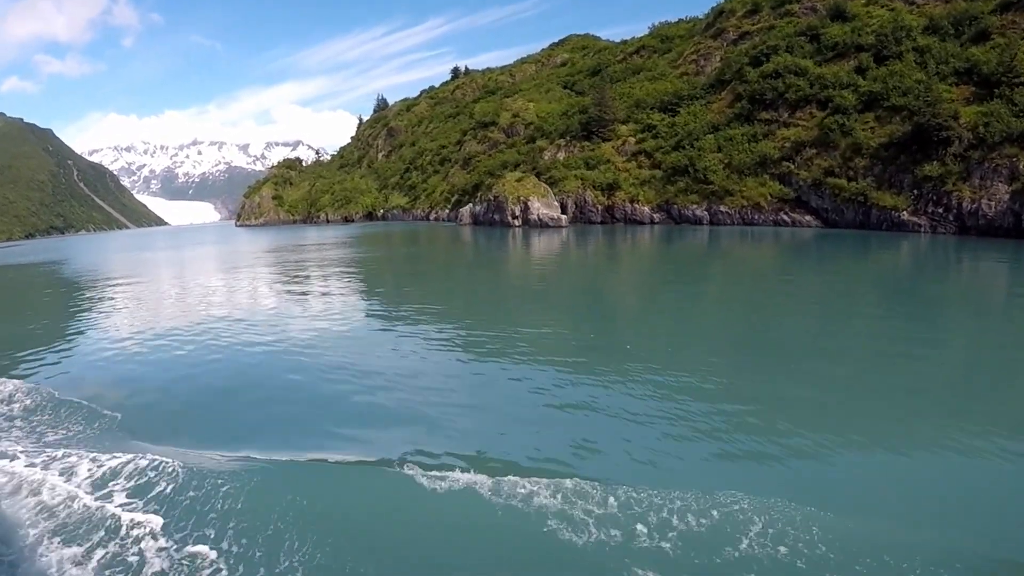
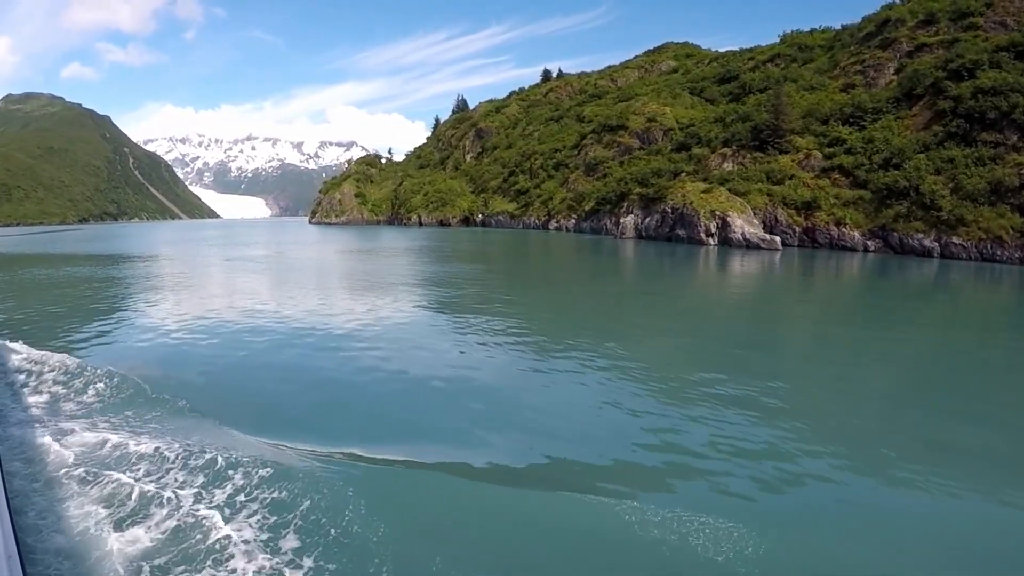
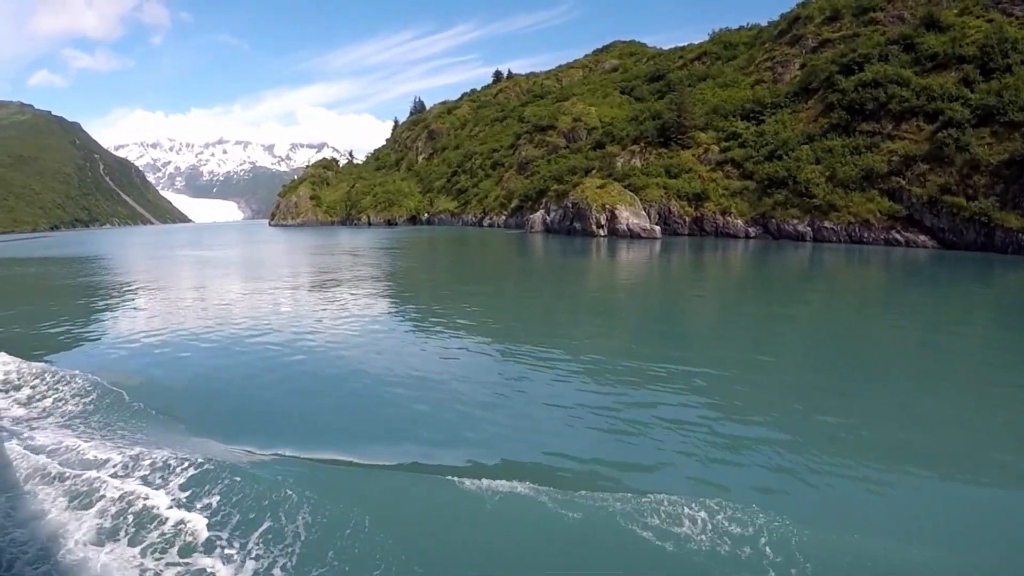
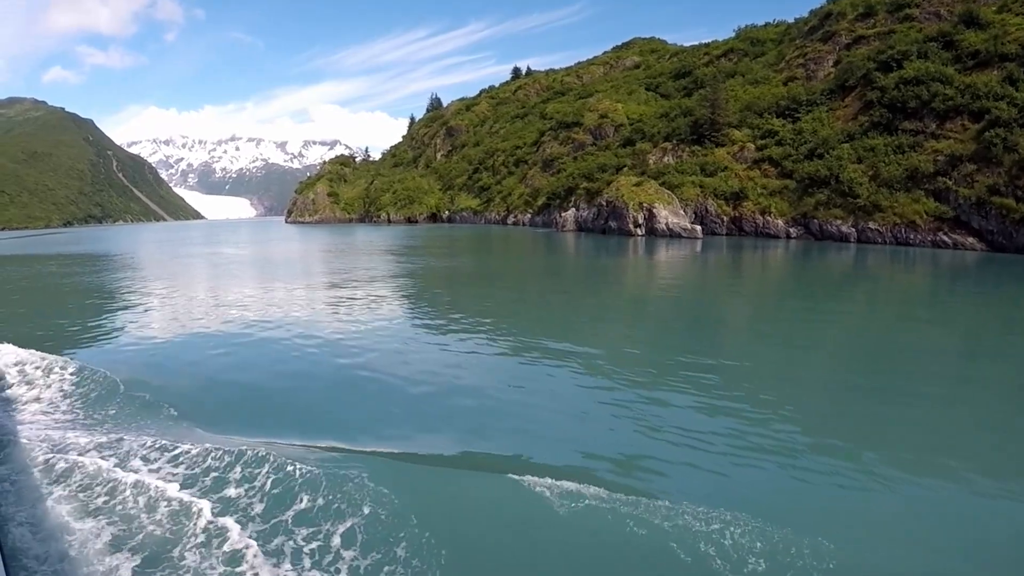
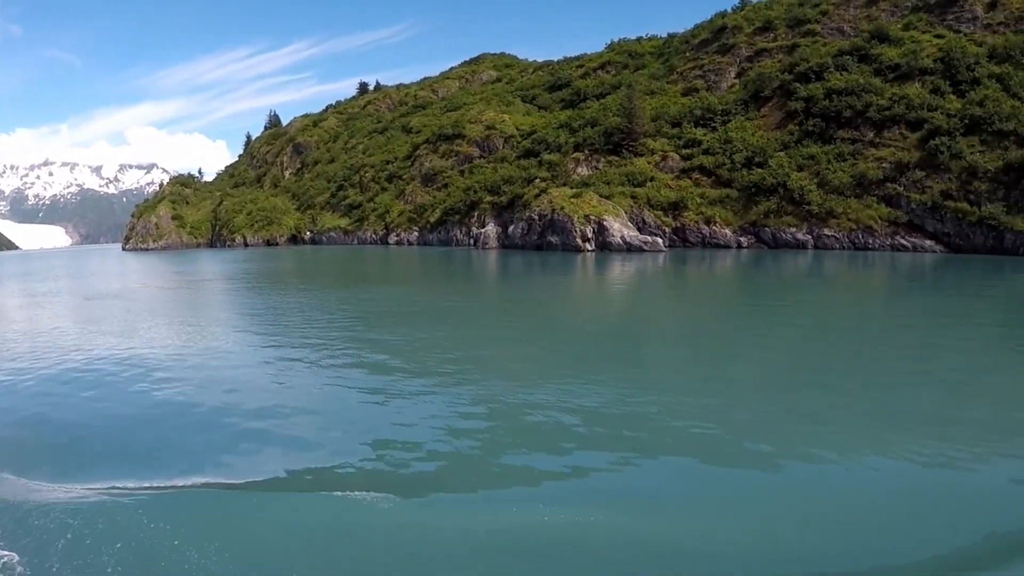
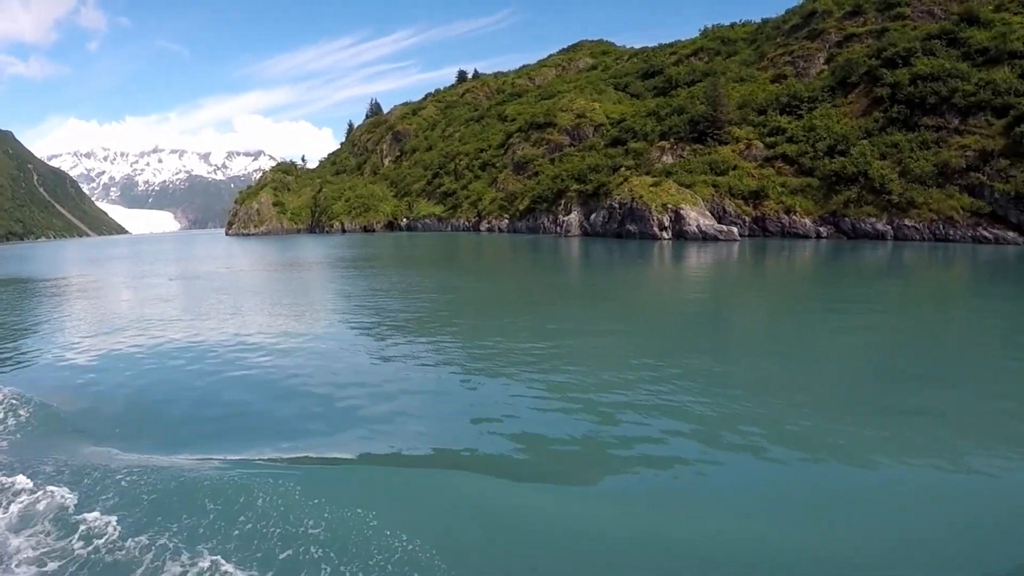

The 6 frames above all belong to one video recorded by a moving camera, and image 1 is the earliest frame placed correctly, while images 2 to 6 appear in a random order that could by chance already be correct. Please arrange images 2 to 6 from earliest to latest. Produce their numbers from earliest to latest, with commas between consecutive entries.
3, 4, 2, 6, 5
